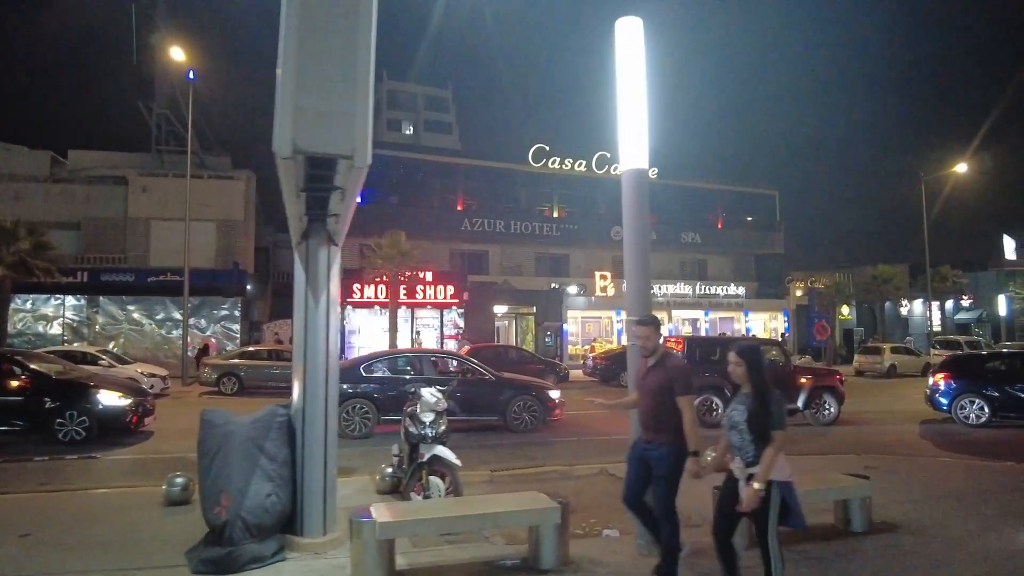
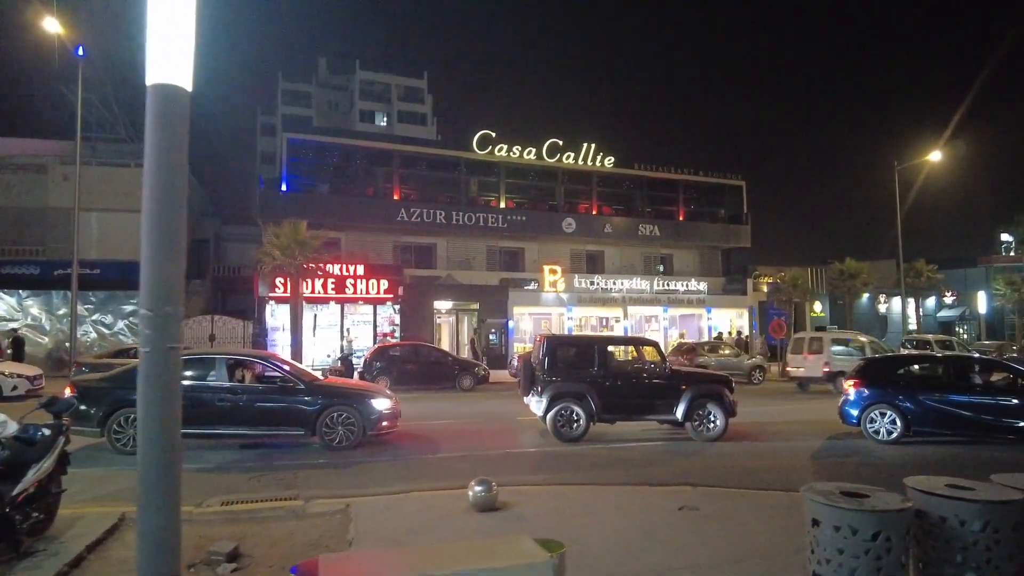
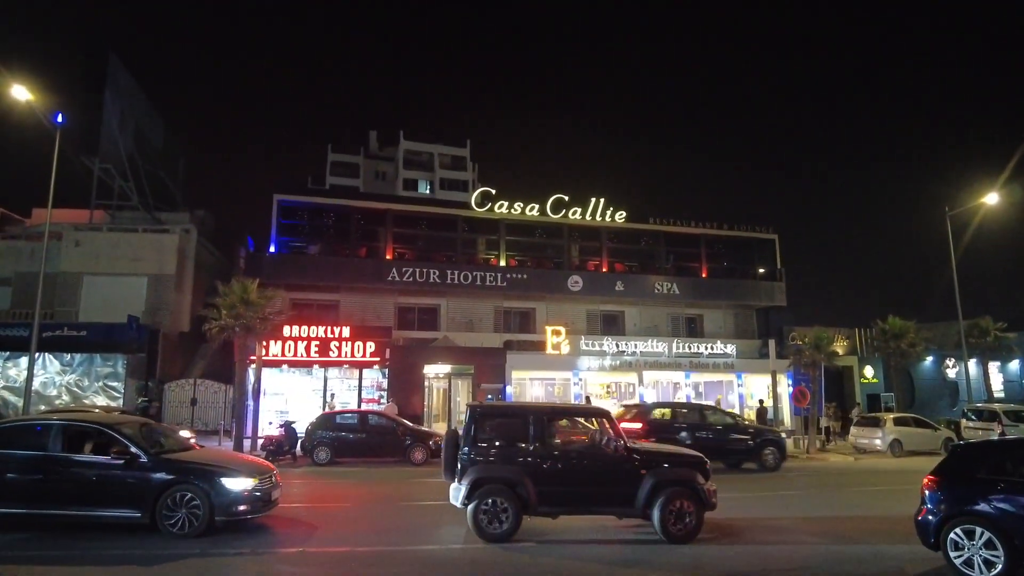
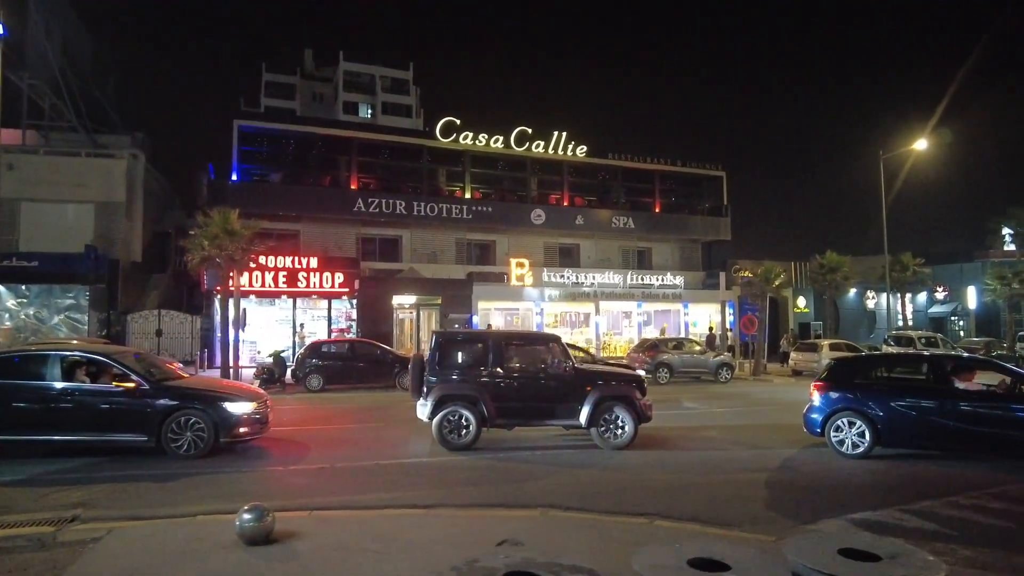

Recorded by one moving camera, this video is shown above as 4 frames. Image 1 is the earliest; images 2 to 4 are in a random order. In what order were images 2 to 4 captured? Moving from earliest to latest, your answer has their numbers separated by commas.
2, 4, 3
